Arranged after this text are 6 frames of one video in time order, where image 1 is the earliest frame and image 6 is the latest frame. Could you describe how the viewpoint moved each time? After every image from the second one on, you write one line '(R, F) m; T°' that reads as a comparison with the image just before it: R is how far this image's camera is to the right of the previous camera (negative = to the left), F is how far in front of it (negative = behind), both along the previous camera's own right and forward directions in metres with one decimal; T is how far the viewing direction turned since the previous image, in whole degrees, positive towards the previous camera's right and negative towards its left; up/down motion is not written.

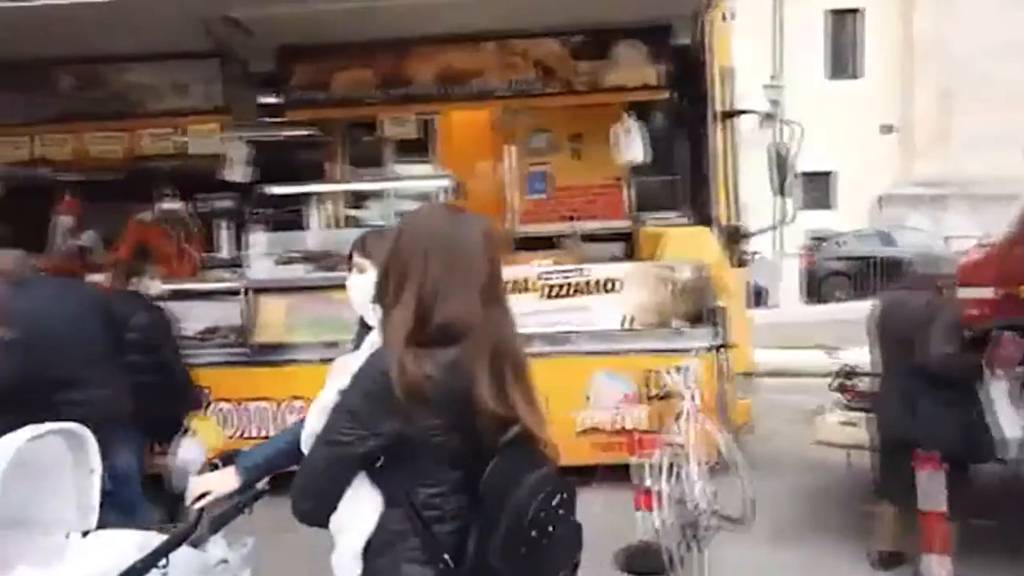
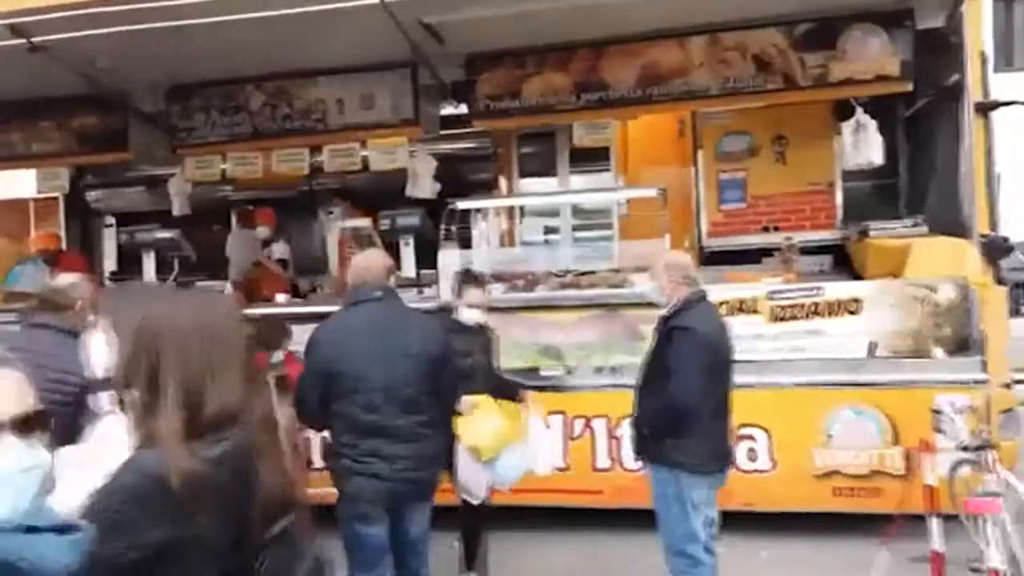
(-0.6, +0.6) m; -11°
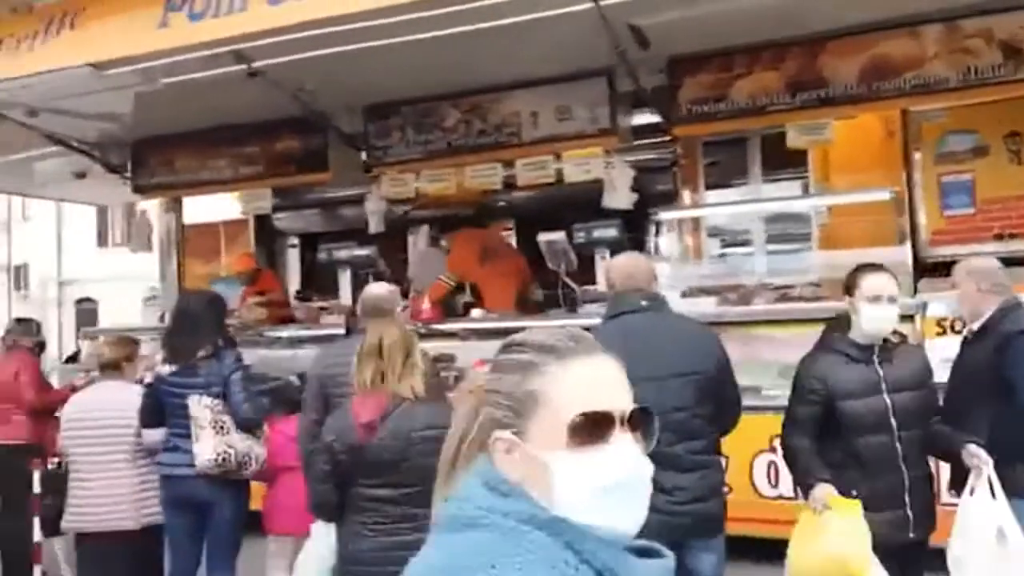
(-0.8, +0.2) m; -9°
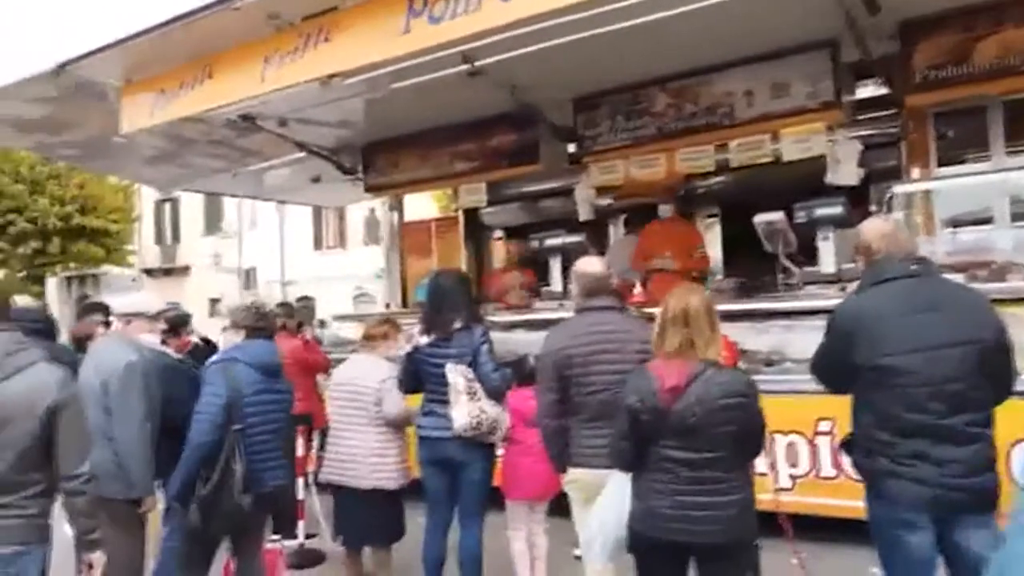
(-0.3, -0.2) m; -13°
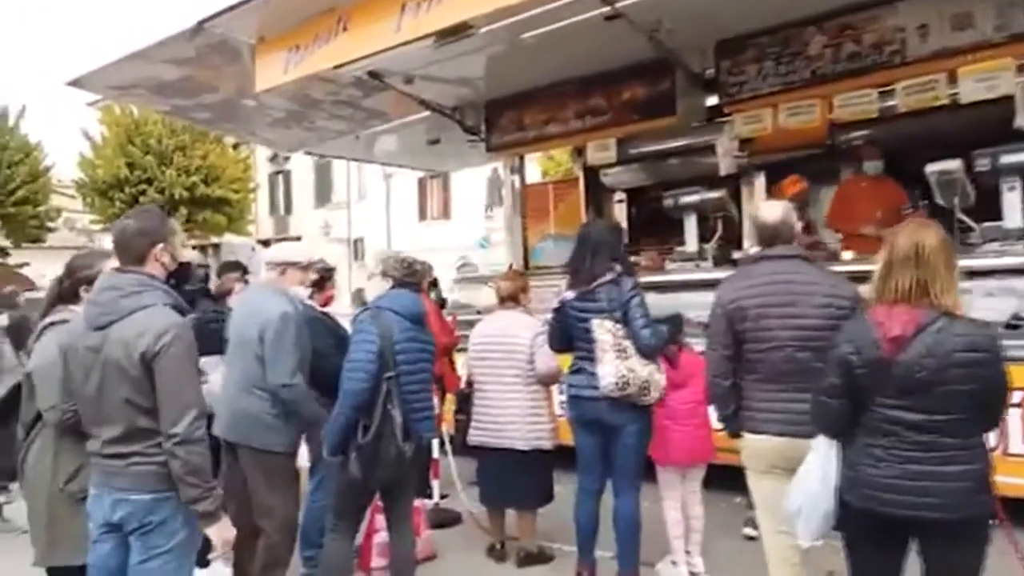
(-0.4, +0.3) m; -7°
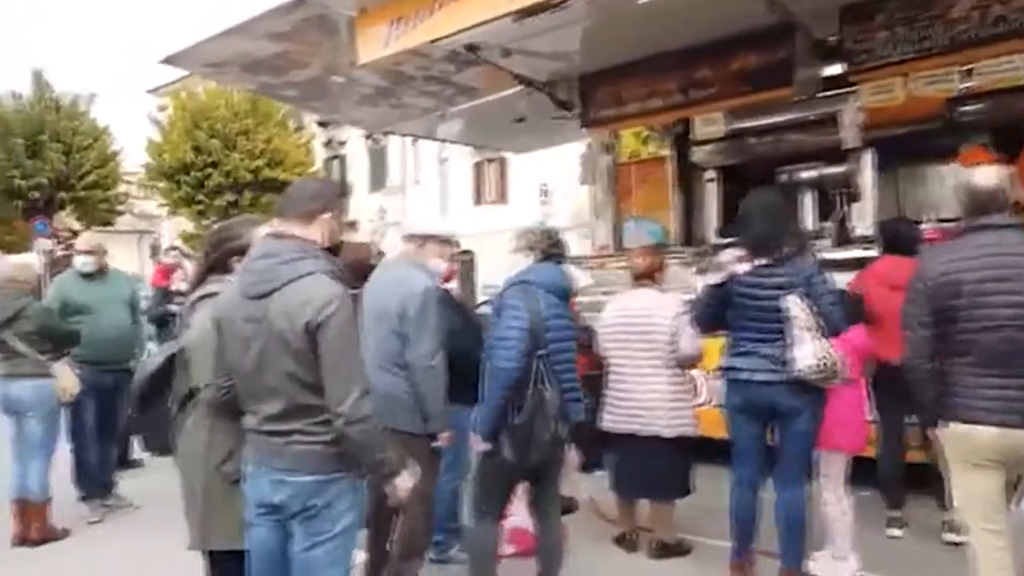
(-0.7, +0.3) m; -3°
